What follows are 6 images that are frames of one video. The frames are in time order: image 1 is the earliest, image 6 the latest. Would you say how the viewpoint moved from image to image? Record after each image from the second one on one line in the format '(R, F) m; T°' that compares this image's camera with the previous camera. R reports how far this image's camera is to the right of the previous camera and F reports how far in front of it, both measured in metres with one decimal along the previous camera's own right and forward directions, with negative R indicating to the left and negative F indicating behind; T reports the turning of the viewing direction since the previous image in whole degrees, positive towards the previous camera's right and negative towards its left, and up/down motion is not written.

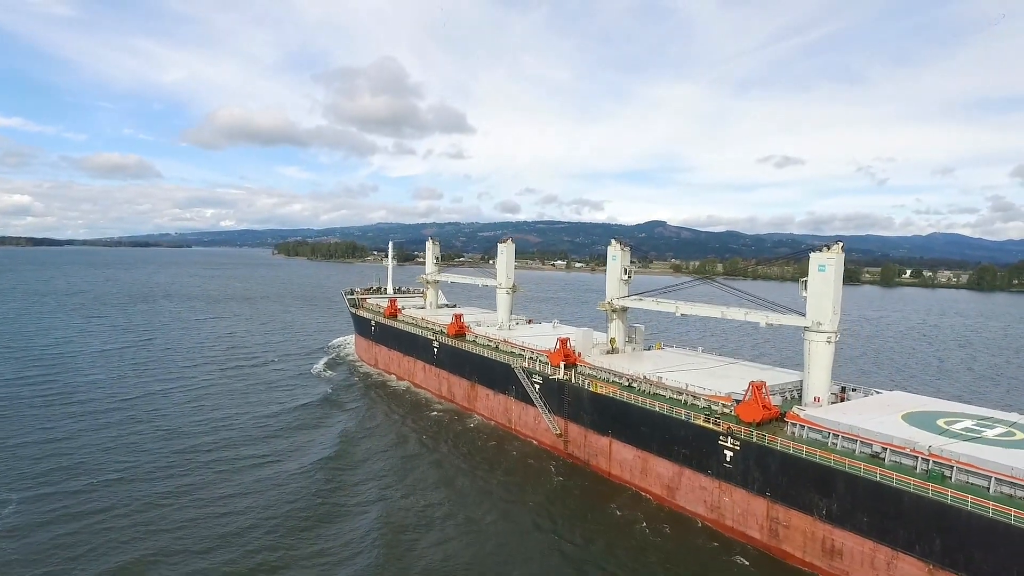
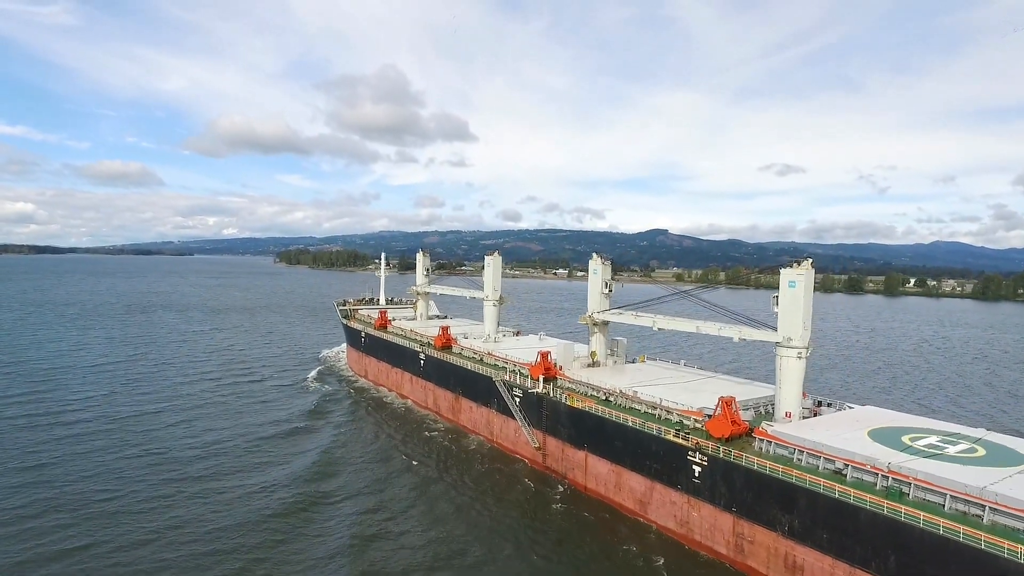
(-4.3, +10.1) m; 0°
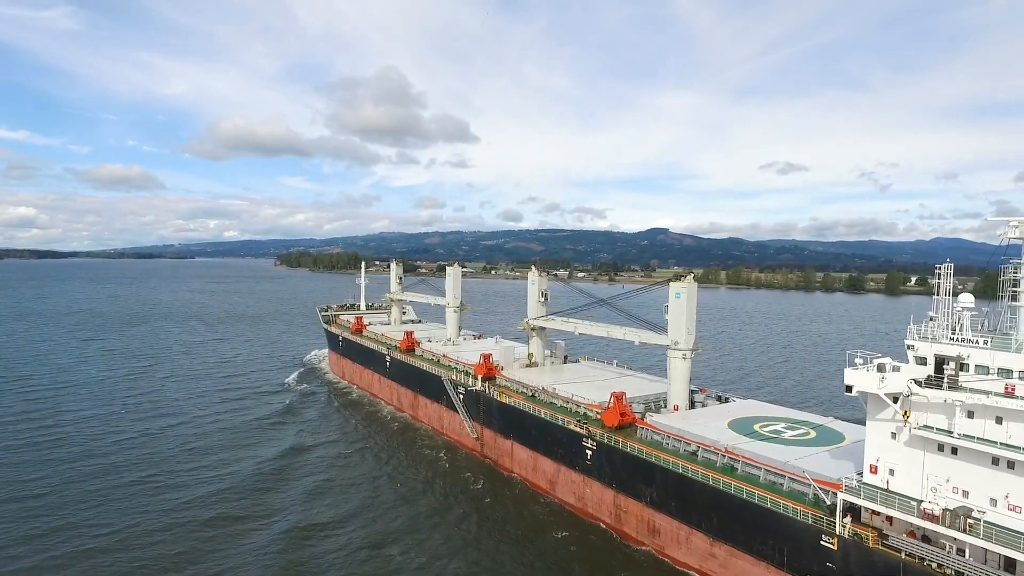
(+3.0, -3.2) m; 0°
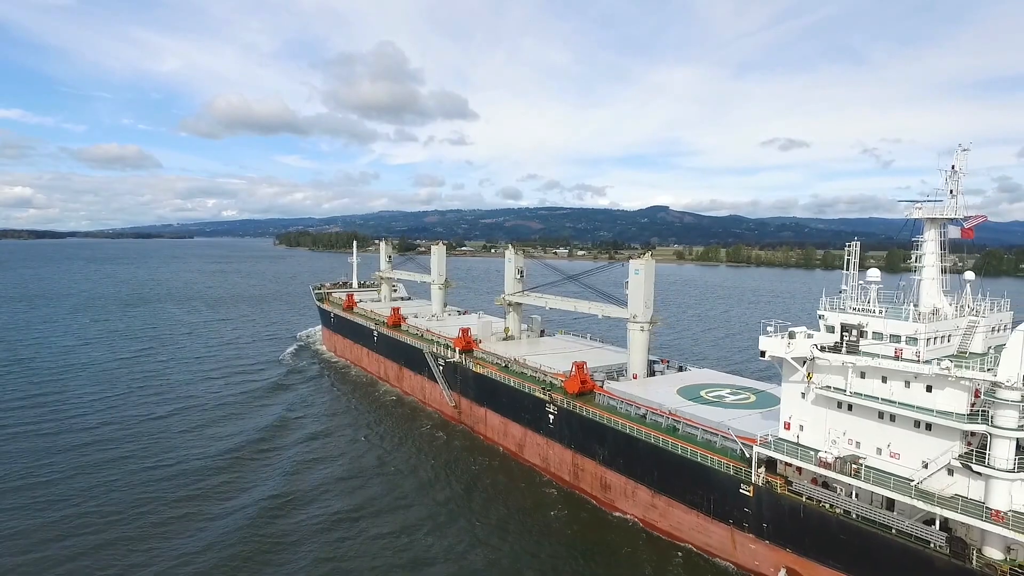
(+1.3, -1.6) m; 0°
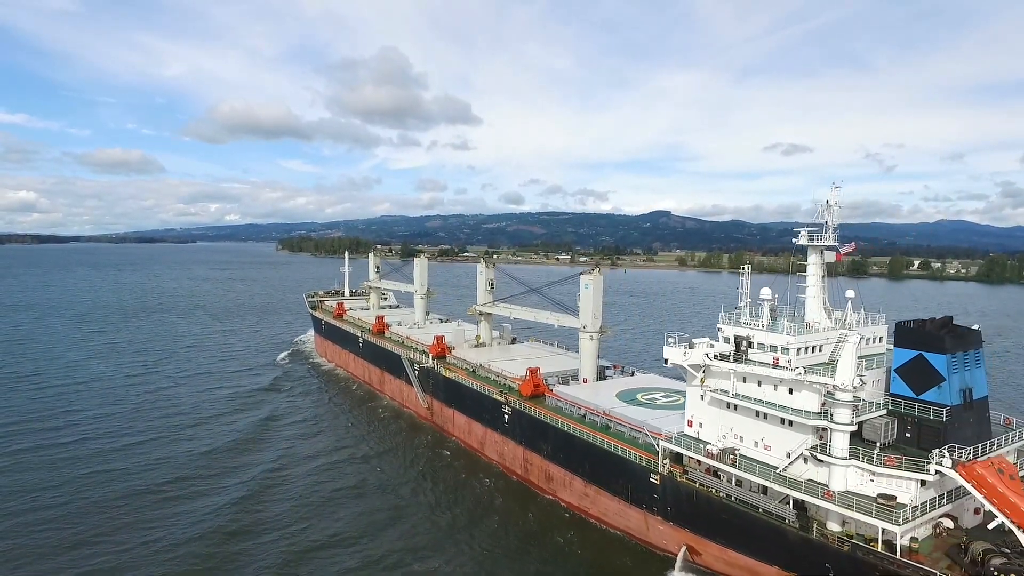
(+1.9, -2.5) m; 0°
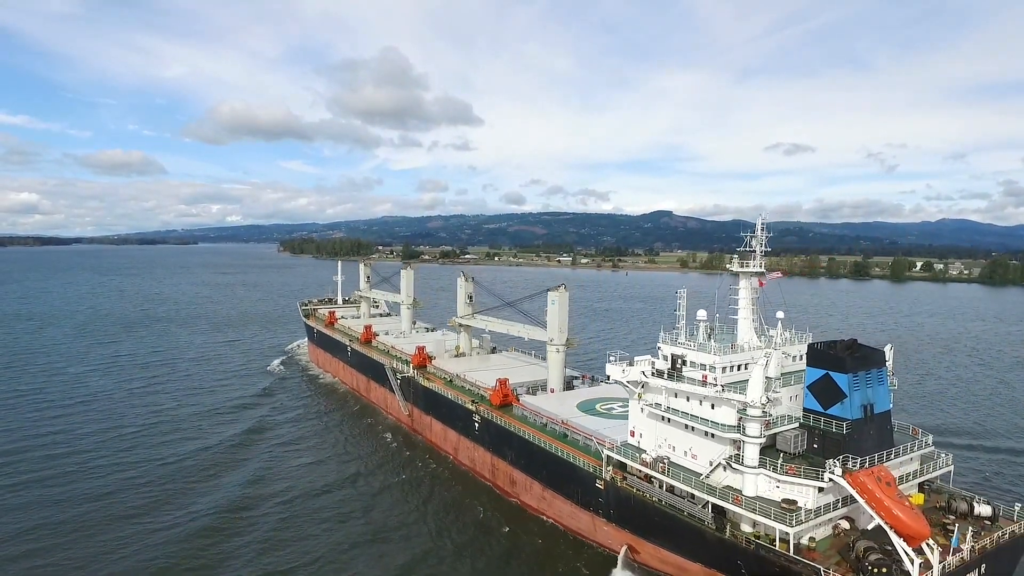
(+1.5, -1.7) m; 0°
